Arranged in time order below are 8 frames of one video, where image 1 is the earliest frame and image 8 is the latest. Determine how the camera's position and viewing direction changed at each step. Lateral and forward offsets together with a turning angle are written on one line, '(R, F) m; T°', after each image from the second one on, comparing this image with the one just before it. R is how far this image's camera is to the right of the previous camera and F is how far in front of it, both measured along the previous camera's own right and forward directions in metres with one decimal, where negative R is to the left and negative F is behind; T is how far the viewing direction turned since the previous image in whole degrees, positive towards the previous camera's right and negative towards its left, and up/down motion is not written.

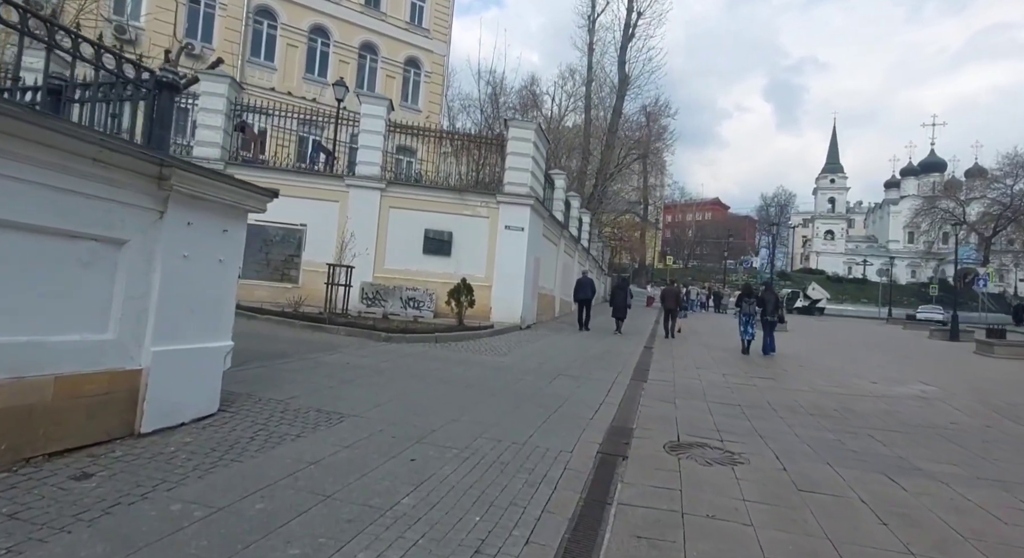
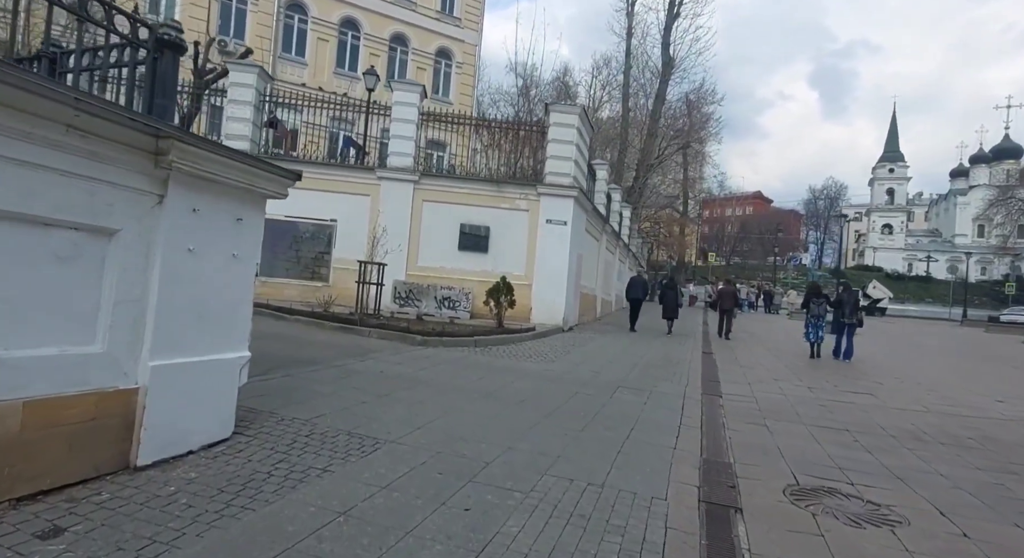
(-0.3, +1.0) m; -3°
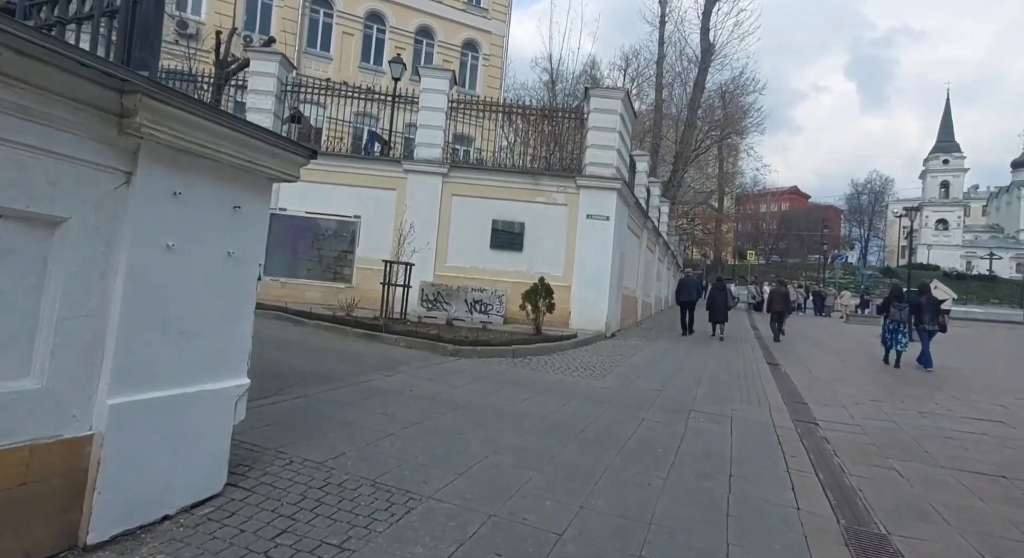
(-0.3, +1.2) m; -2°
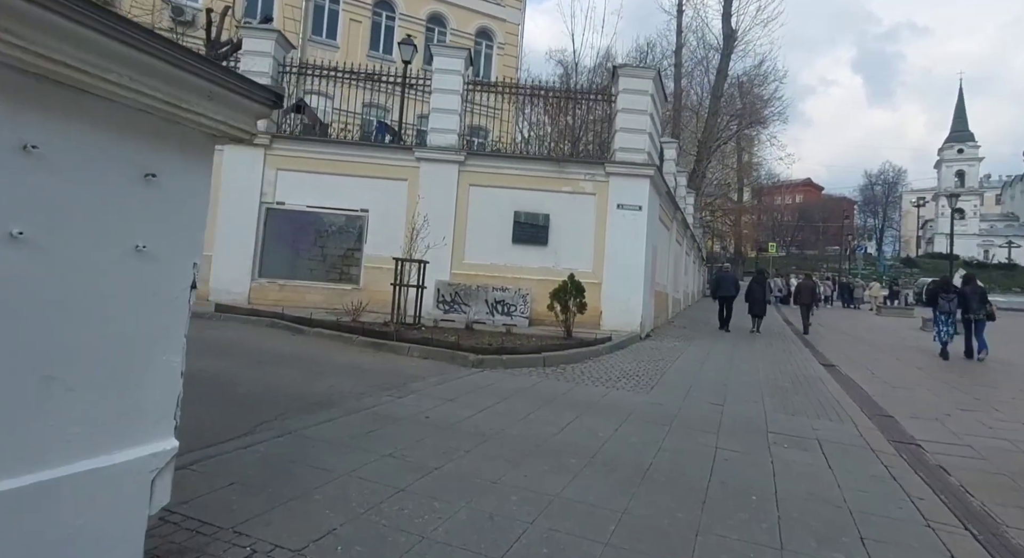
(-0.2, +1.2) m; -1°
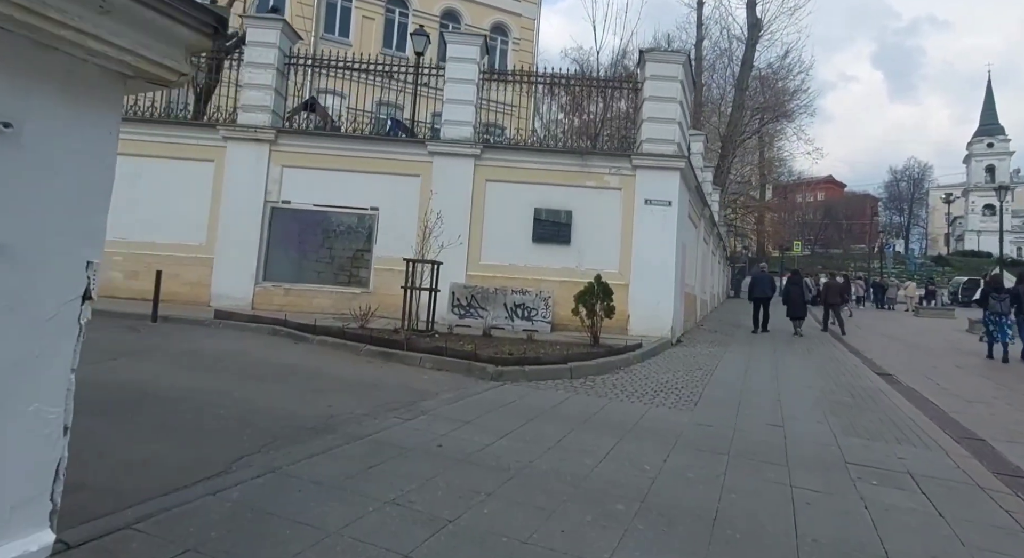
(-0.1, +0.8) m; -1°
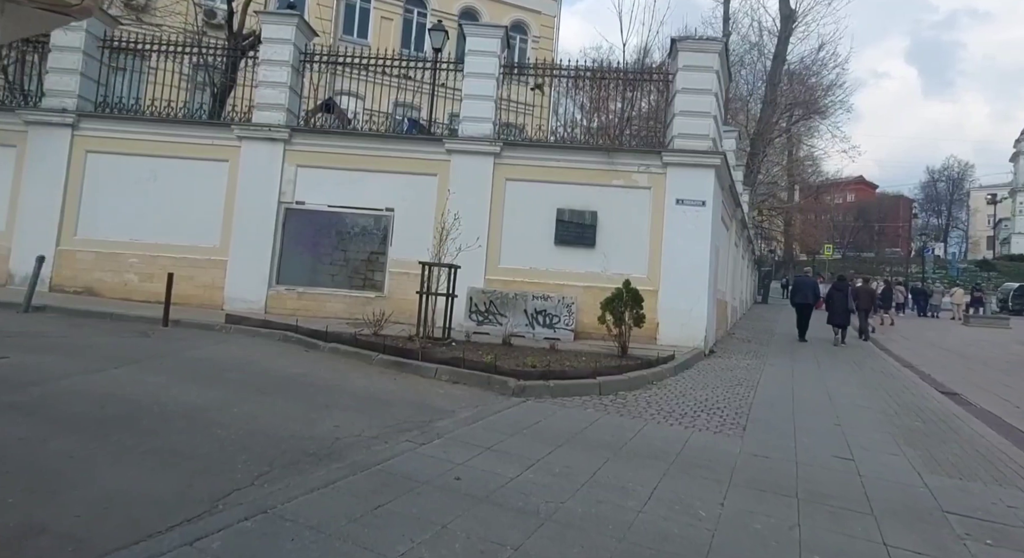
(-0.1, +0.6) m; -2°
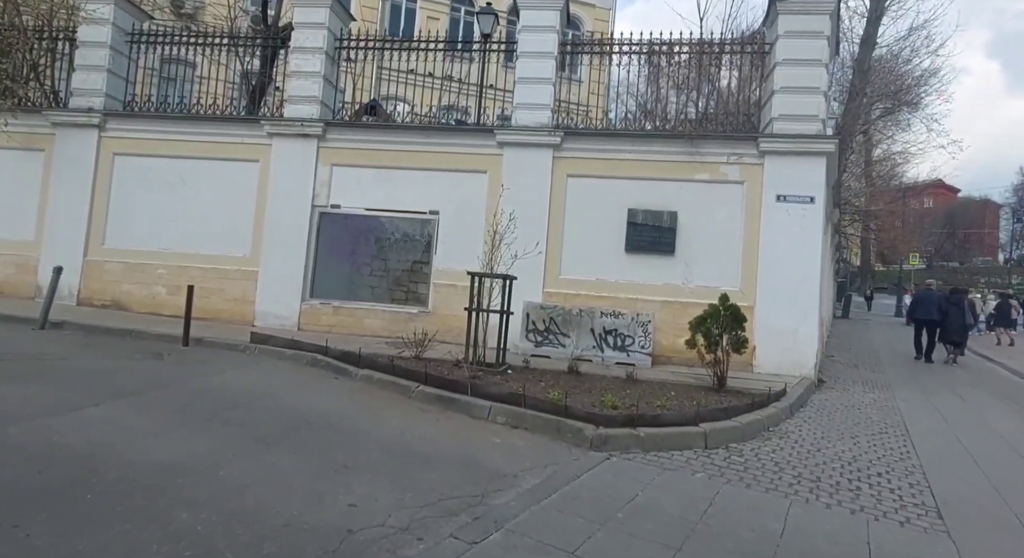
(-0.3, +1.6) m; -4°
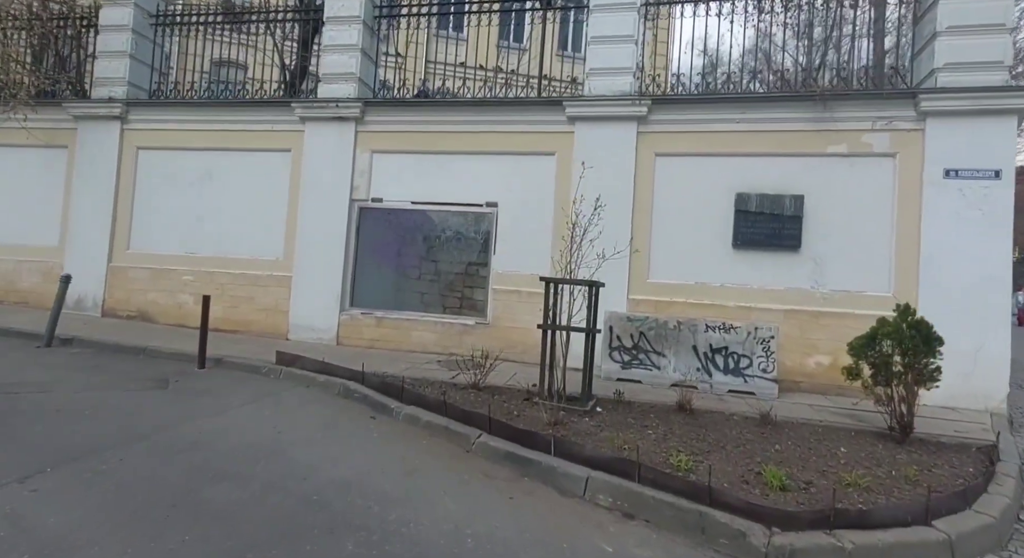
(-0.4, +1.8) m; -4°
